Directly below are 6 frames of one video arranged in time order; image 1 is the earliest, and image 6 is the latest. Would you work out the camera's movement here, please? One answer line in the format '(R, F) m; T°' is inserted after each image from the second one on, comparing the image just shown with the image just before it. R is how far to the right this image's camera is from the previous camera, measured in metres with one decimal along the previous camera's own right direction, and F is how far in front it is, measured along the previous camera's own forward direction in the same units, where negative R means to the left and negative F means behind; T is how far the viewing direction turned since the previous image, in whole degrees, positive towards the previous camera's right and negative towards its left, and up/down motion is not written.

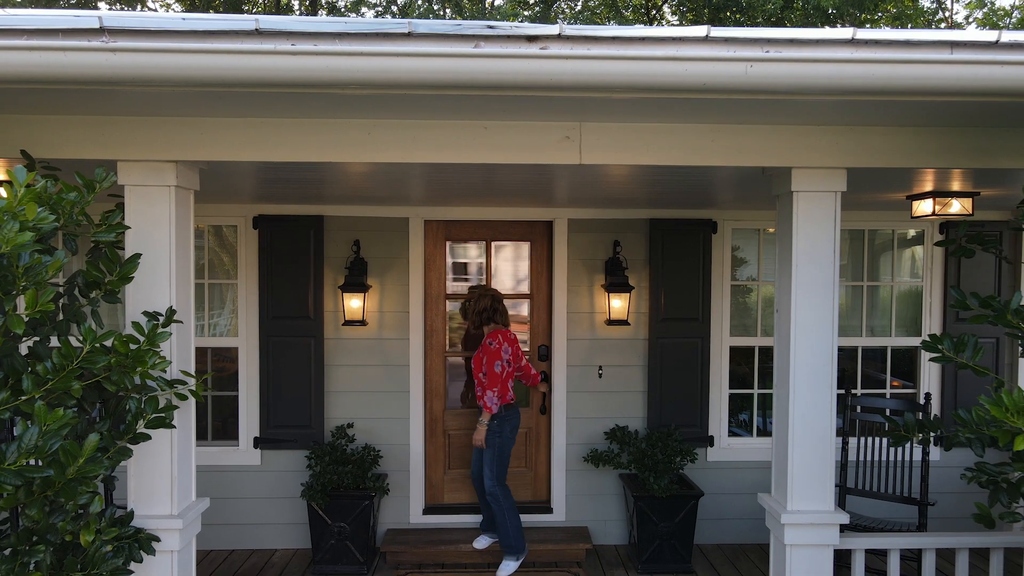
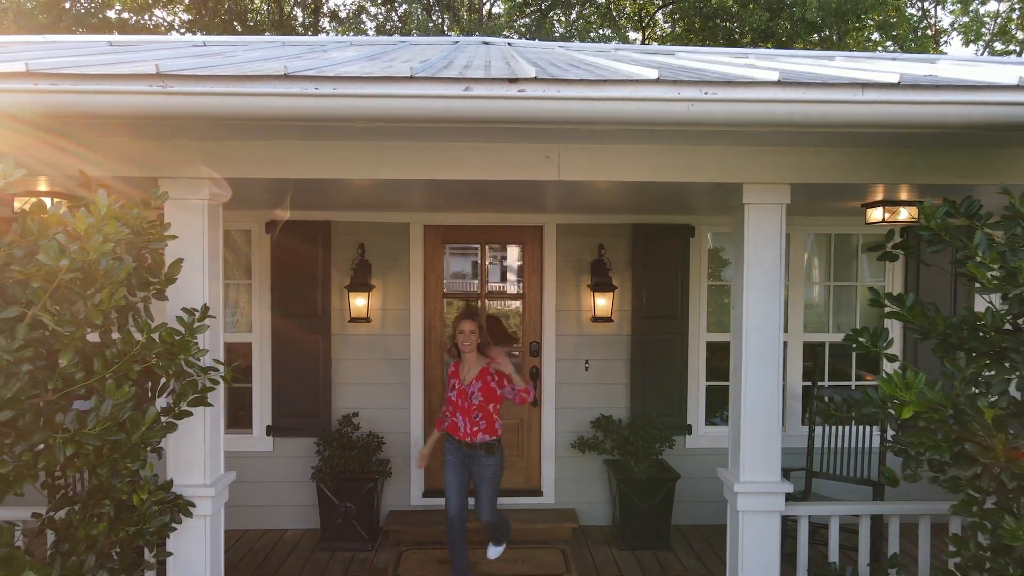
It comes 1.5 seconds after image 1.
(0.0, -0.3) m; 0°
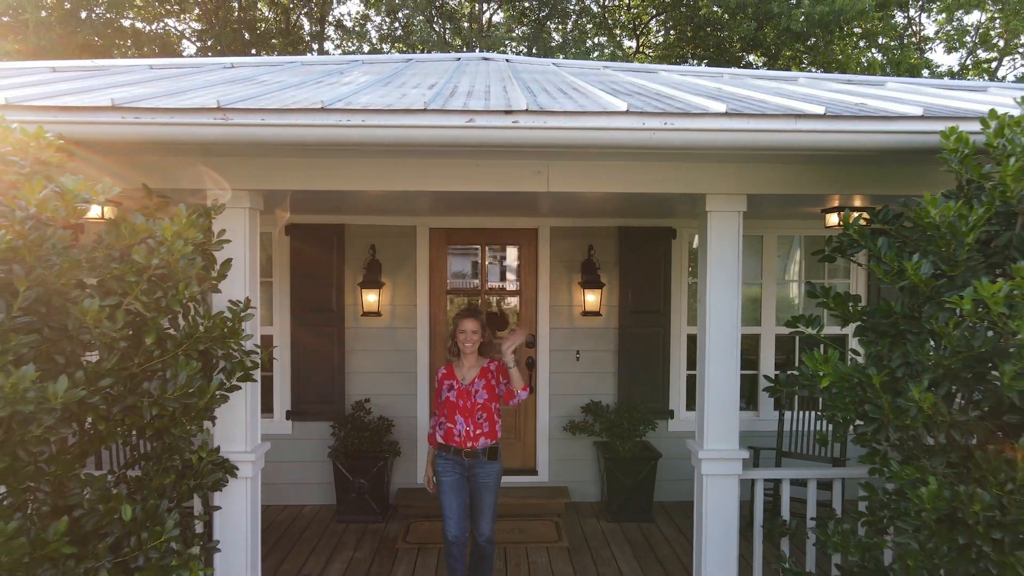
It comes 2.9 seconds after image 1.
(0.0, -0.4) m; 0°
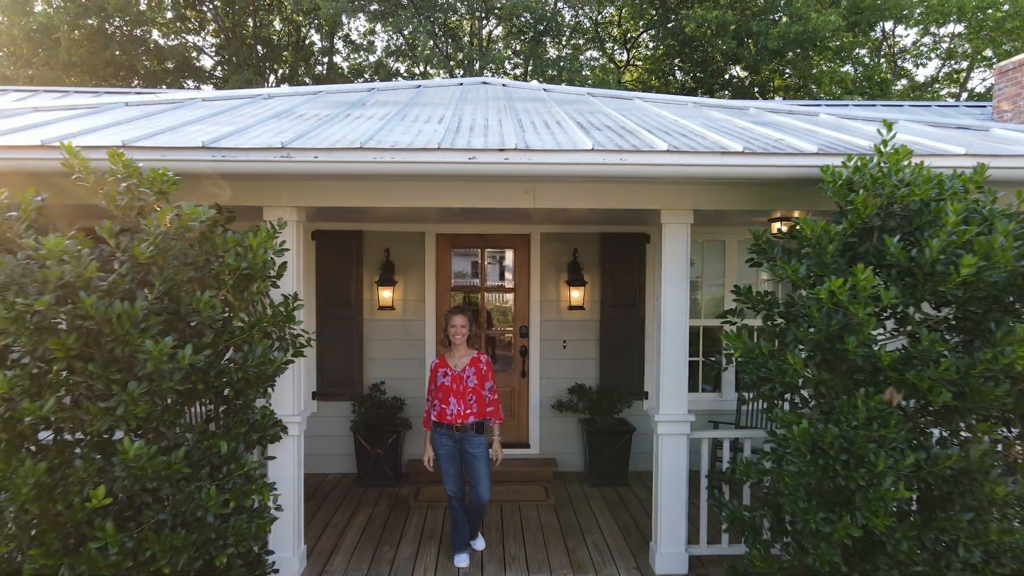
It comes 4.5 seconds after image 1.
(0.0, -0.7) m; 0°
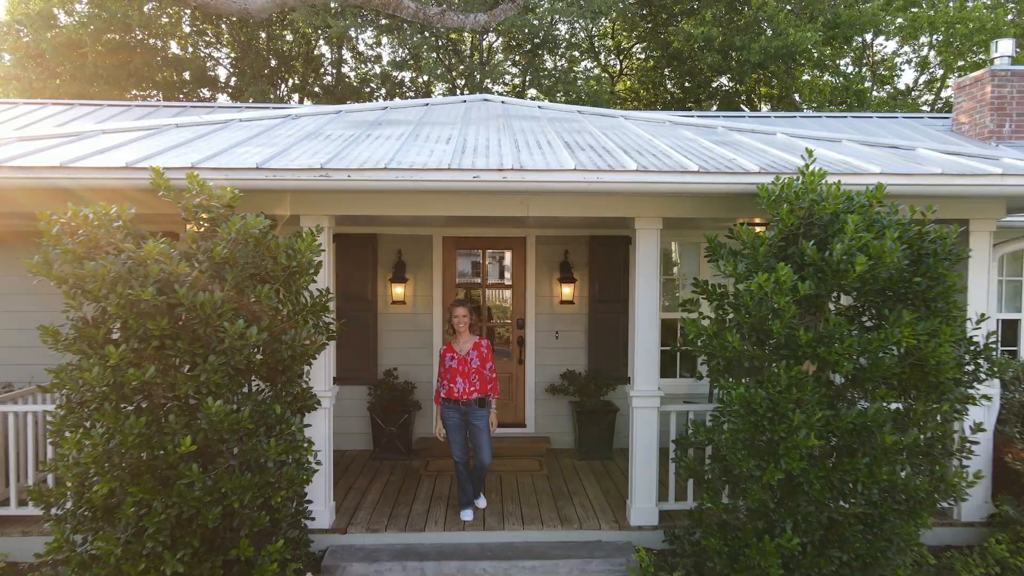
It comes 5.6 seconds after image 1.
(0.0, -0.6) m; 0°
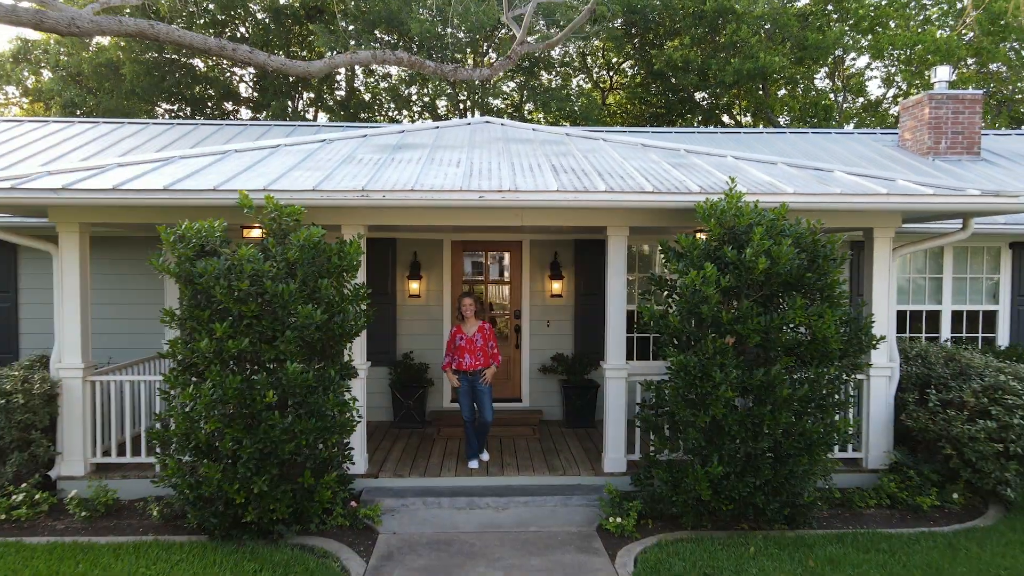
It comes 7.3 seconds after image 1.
(0.0, -1.1) m; 0°
